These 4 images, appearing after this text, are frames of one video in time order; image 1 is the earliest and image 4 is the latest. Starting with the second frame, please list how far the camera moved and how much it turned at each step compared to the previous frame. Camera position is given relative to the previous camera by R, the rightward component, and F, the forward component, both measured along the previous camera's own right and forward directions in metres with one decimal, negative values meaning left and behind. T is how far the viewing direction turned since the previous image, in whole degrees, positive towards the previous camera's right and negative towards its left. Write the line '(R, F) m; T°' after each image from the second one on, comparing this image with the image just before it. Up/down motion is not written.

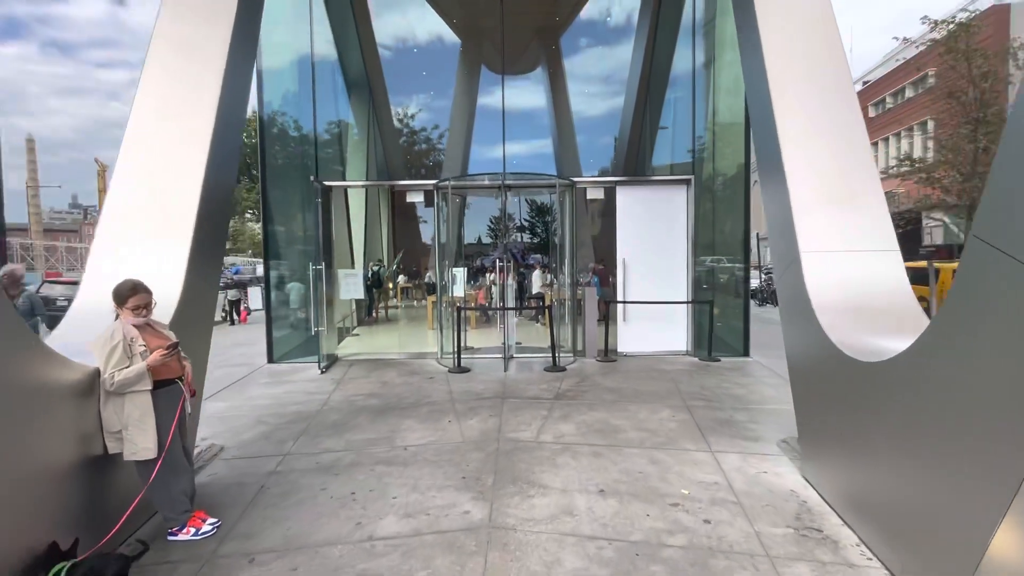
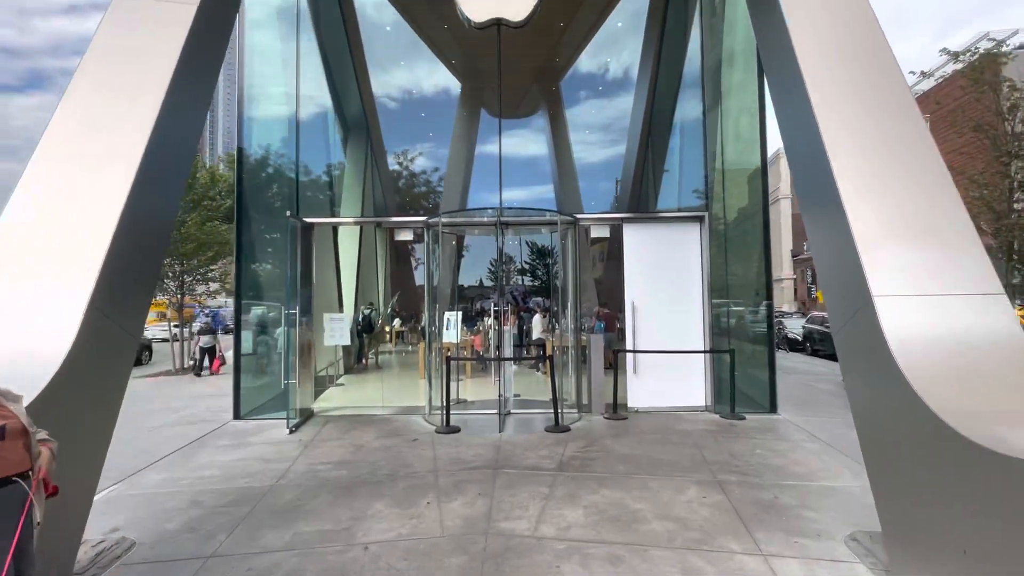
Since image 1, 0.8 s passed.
(+0.1, +0.7) m; 0°
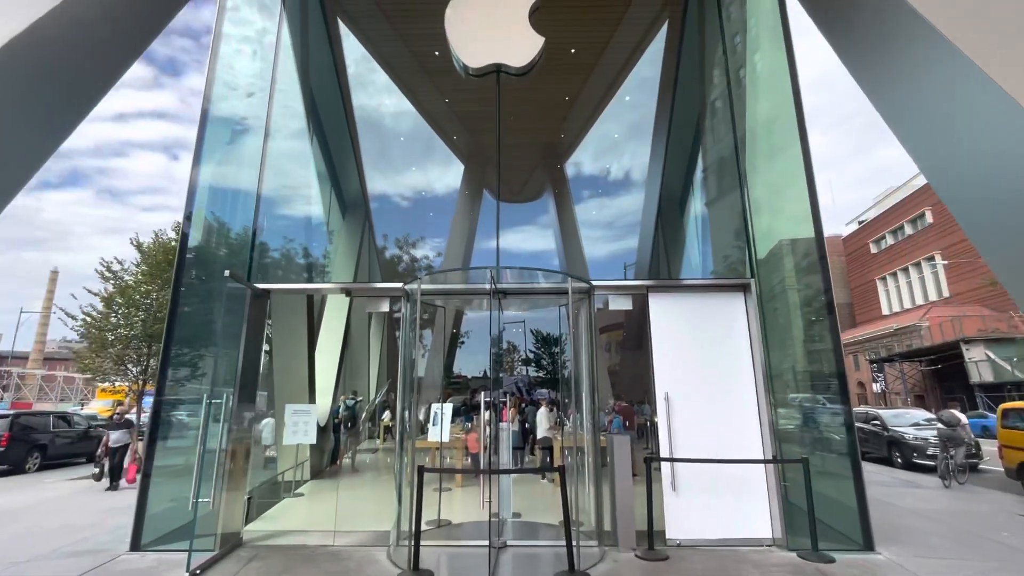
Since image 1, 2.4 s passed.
(+0.1, +1.3) m; -1°
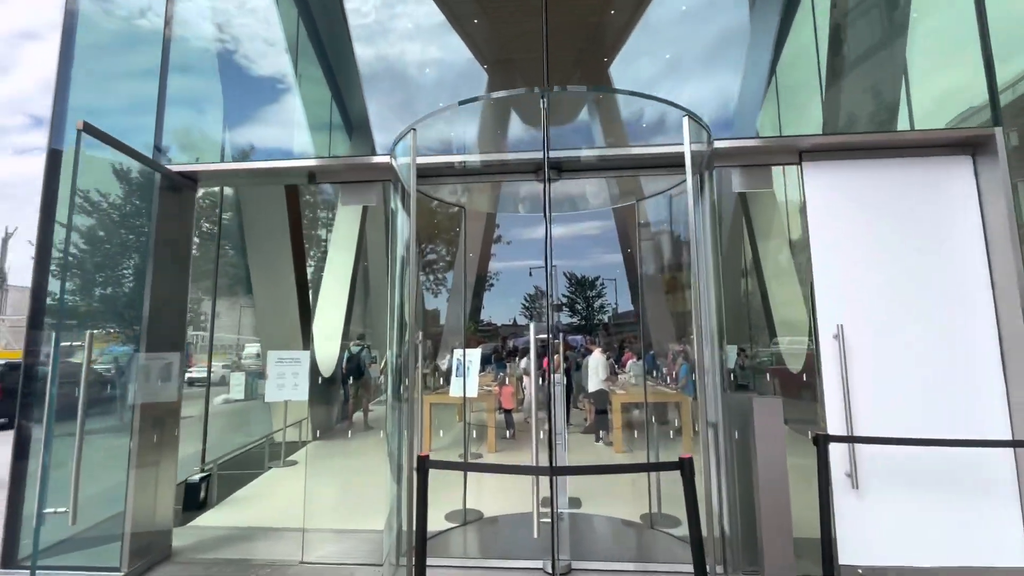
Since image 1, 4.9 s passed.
(-0.2, +1.9) m; -3°
